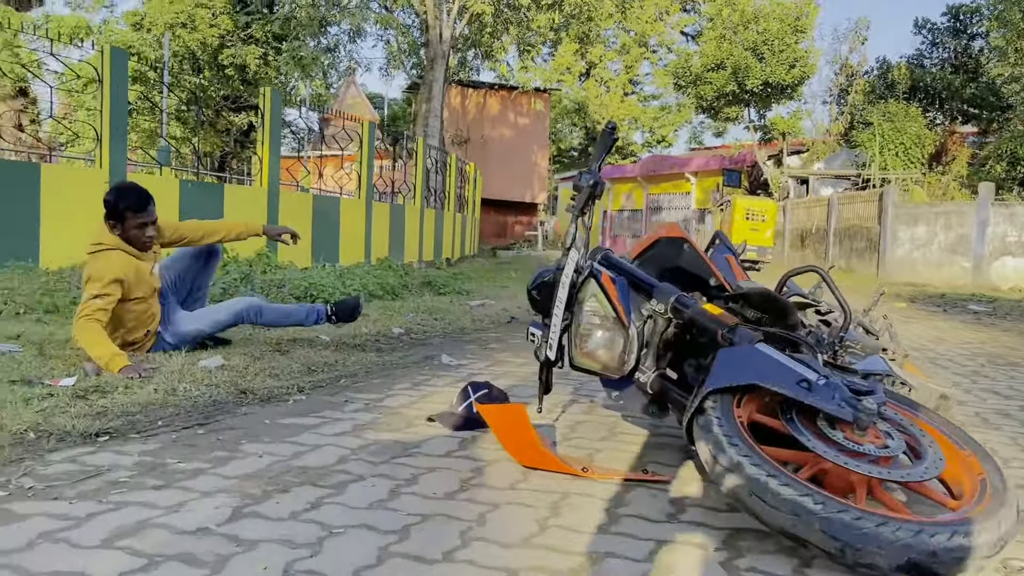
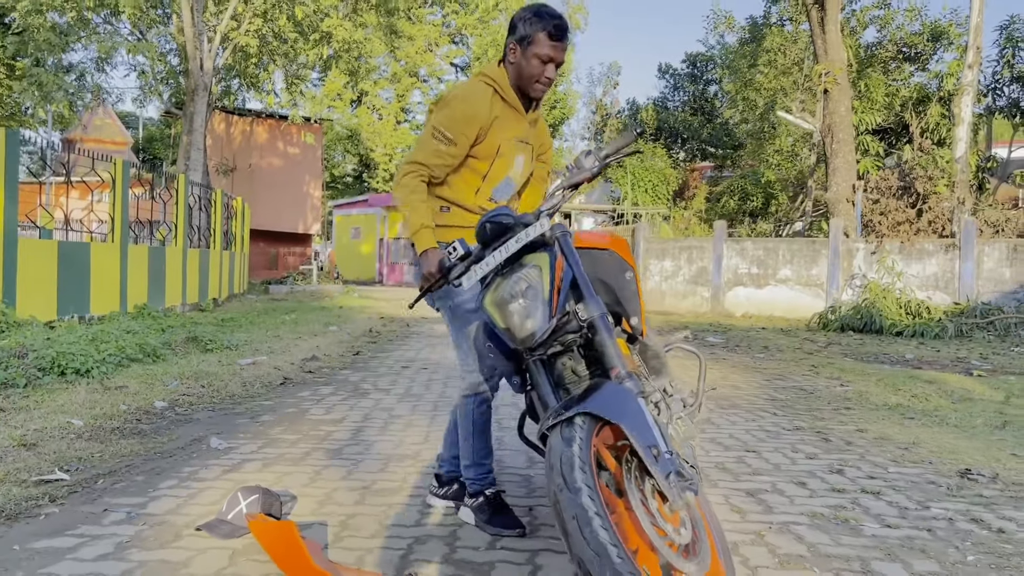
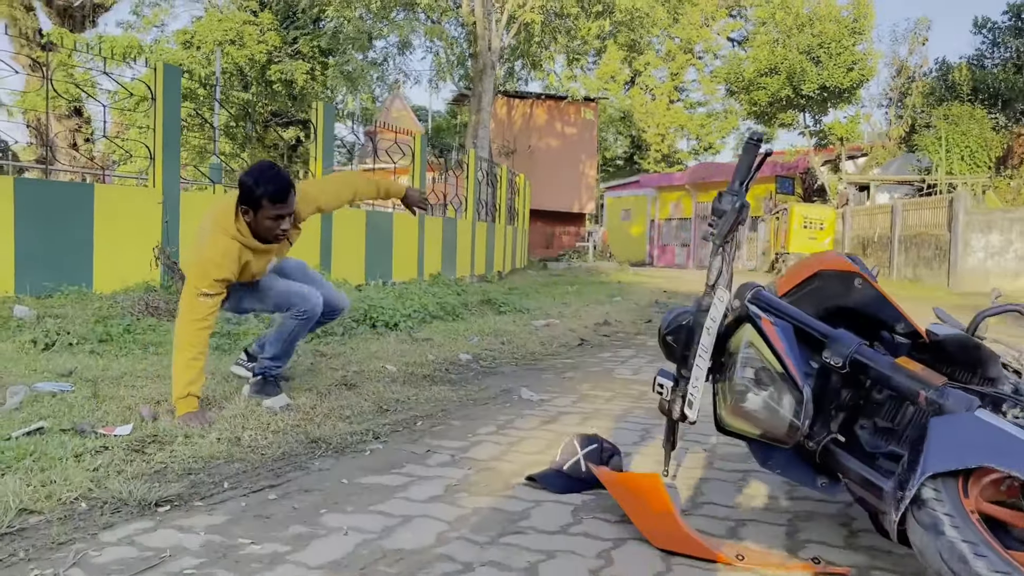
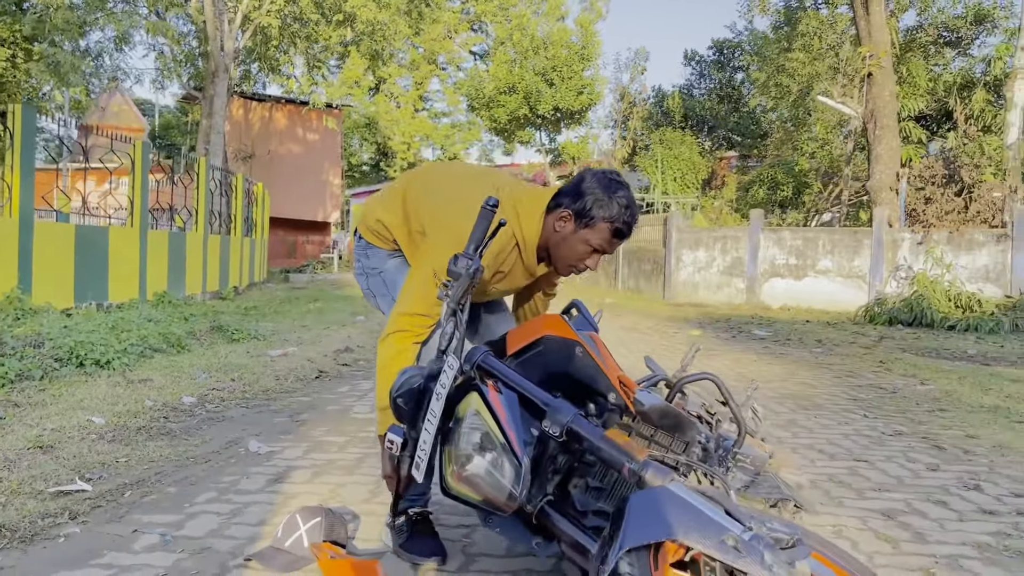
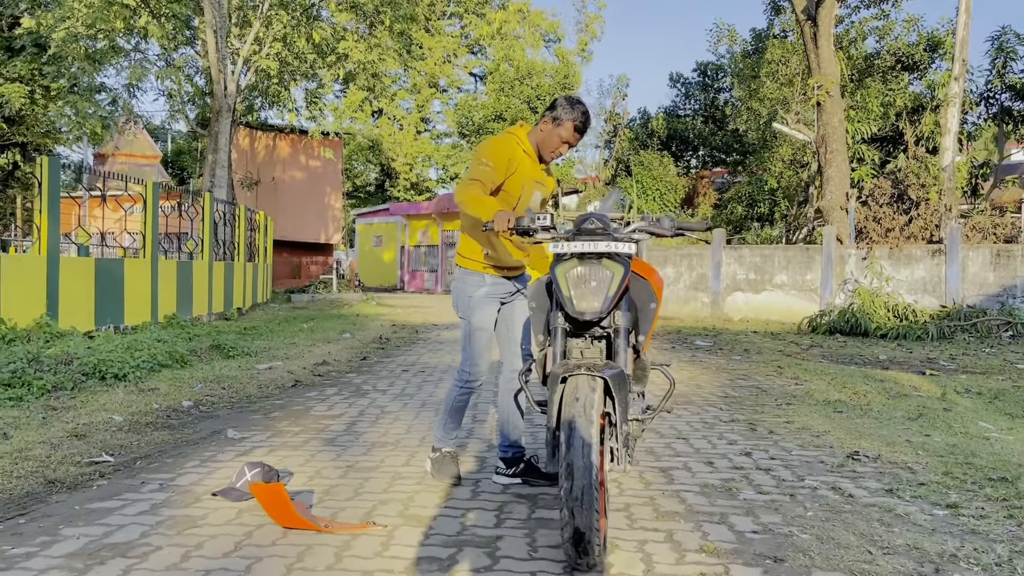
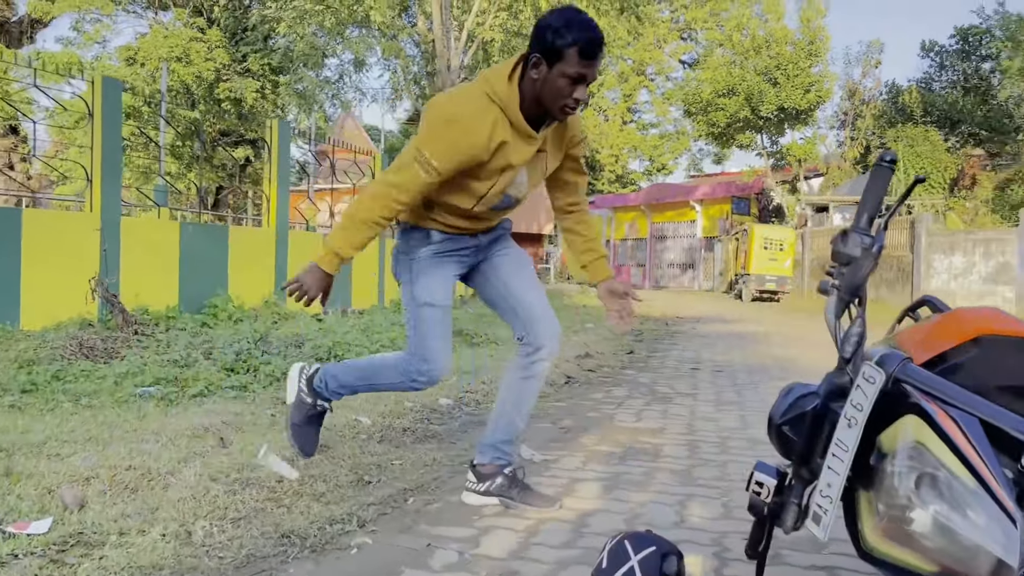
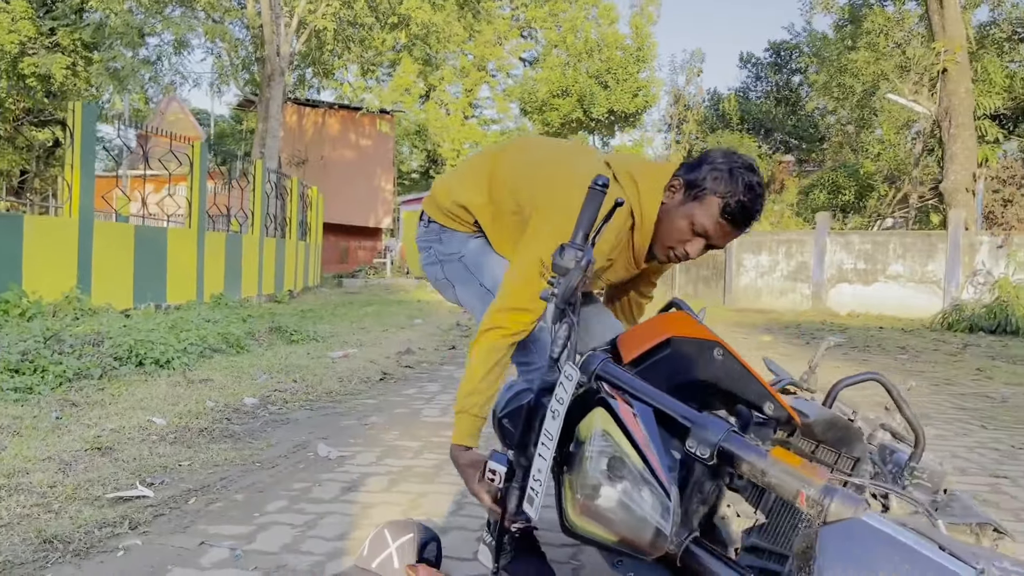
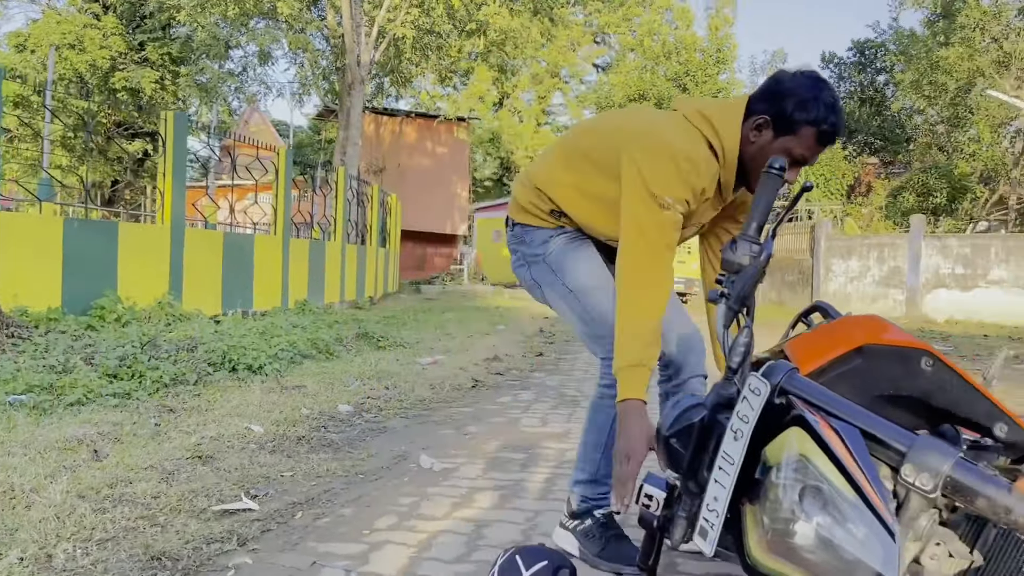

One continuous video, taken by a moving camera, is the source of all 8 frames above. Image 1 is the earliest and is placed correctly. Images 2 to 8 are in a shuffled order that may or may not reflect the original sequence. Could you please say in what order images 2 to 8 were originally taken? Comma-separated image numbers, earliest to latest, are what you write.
3, 6, 8, 7, 4, 2, 5
